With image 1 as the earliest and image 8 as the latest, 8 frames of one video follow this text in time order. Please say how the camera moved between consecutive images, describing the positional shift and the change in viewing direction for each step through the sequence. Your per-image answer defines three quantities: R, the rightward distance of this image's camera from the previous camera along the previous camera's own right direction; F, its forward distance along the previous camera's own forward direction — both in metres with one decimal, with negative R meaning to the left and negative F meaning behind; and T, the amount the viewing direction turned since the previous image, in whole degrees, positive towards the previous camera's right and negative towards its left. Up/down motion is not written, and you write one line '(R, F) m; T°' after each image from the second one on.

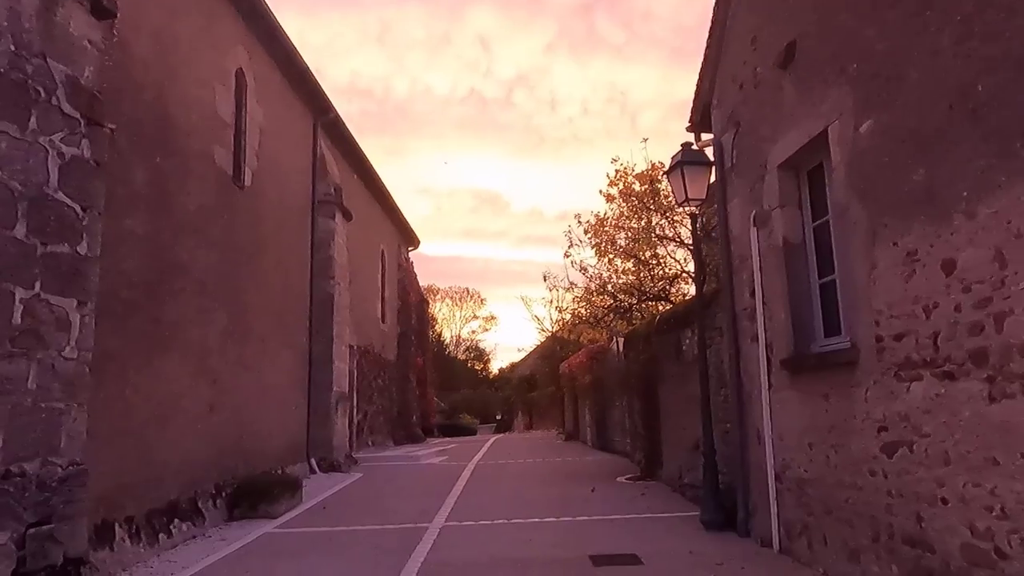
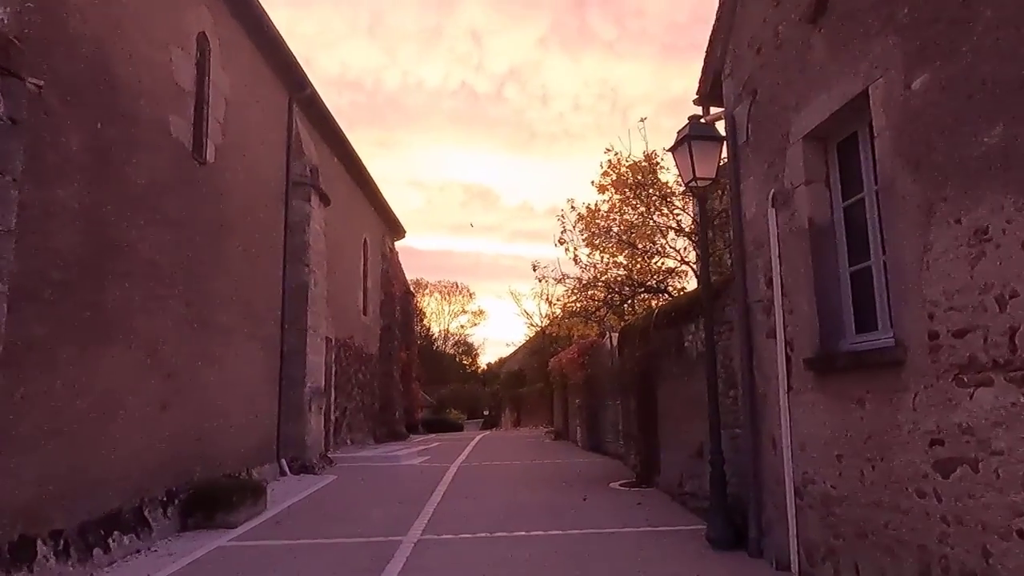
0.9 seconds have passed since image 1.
(0.0, +0.9) m; +1°
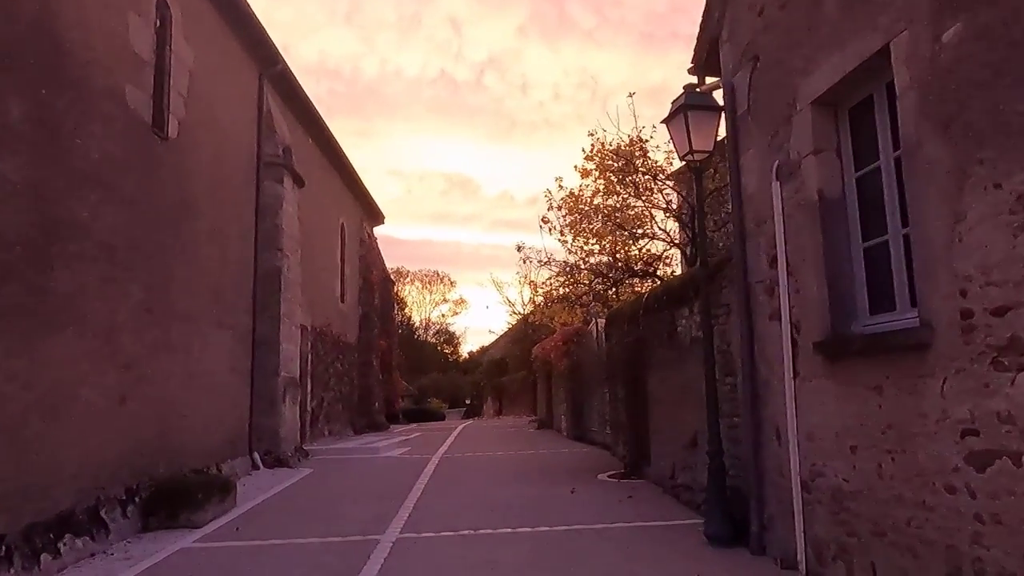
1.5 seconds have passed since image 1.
(0.0, +0.5) m; +1°
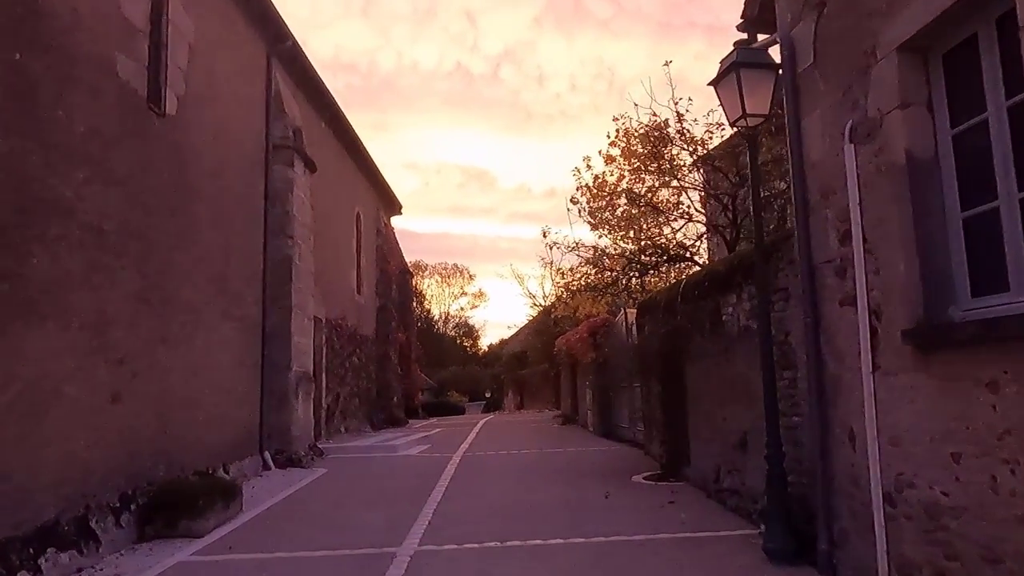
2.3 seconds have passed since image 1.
(-0.1, +0.8) m; -1°
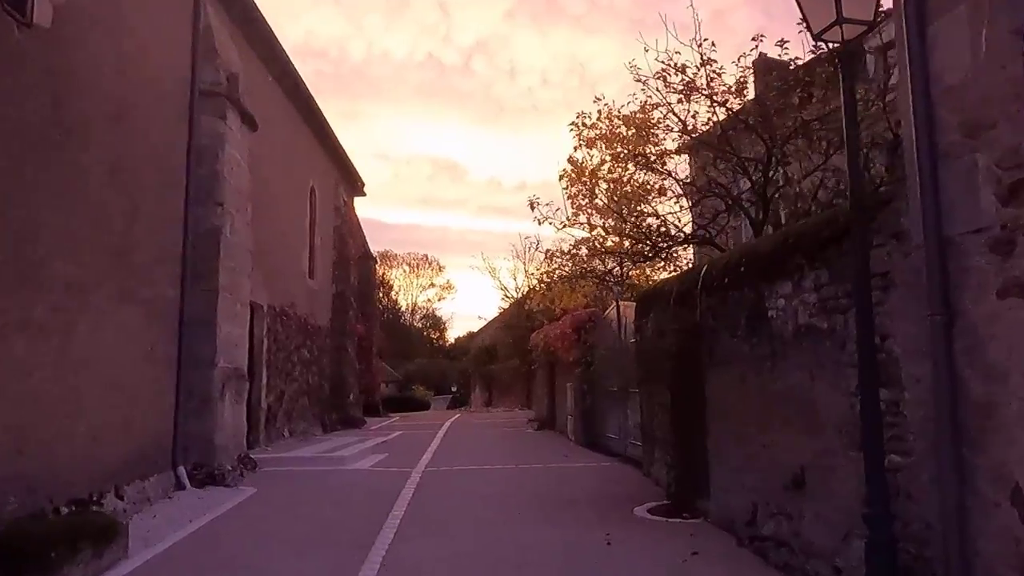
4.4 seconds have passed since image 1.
(-0.1, +2.0) m; +2°
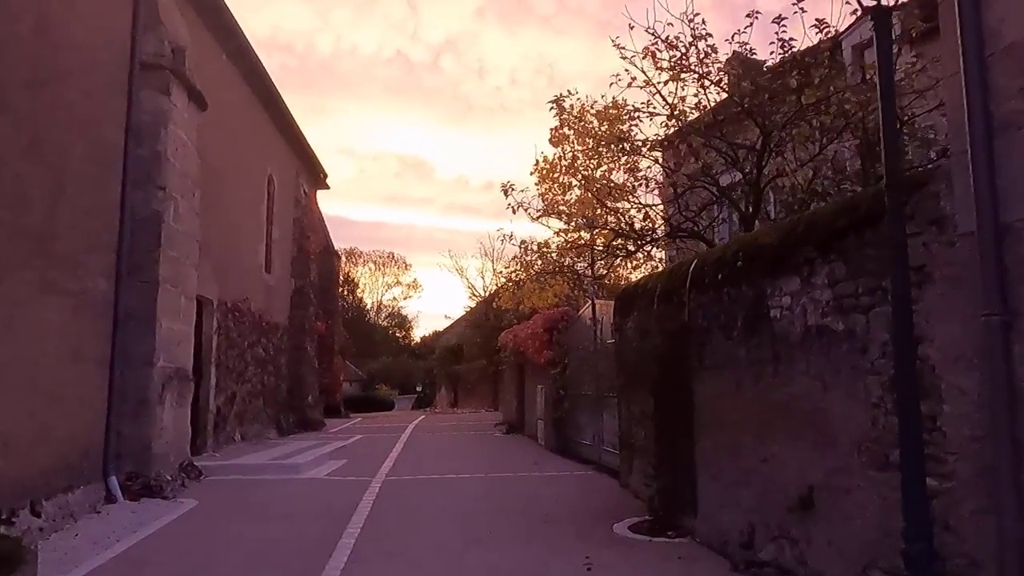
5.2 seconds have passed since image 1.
(0.0, +0.7) m; +2°
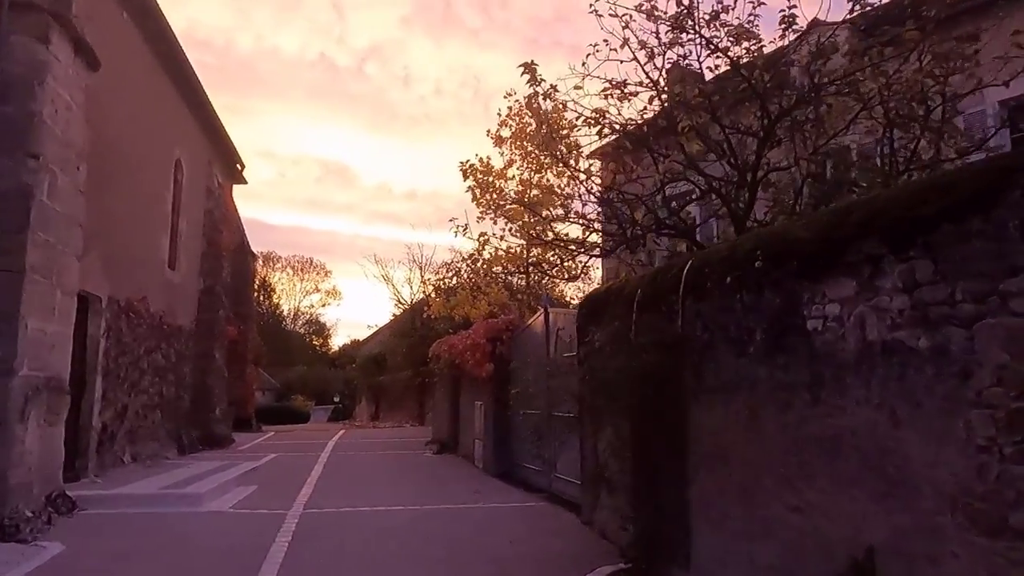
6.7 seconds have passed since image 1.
(-0.3, +1.3) m; +6°
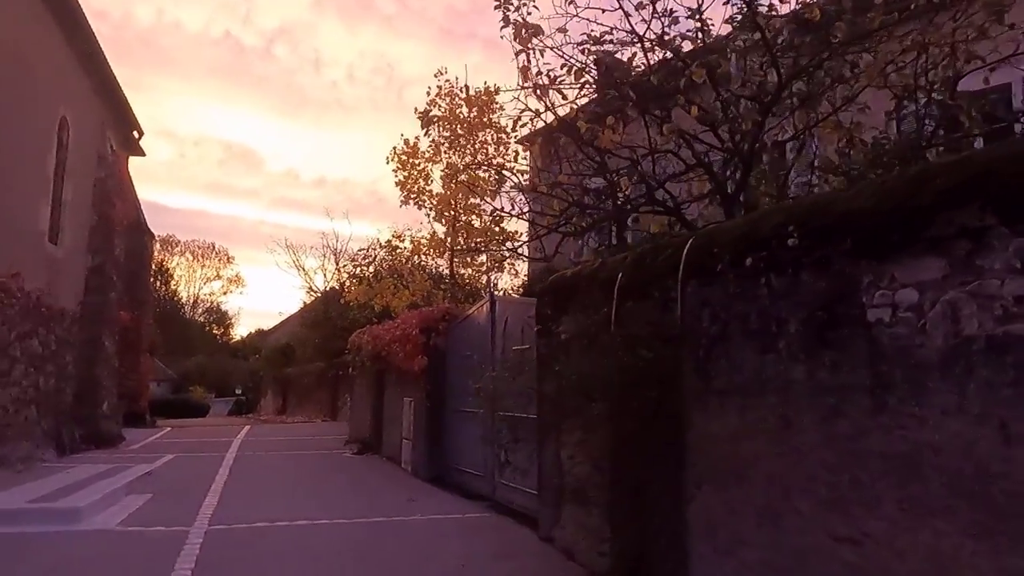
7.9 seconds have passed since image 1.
(-0.4, +1.0) m; +7°
